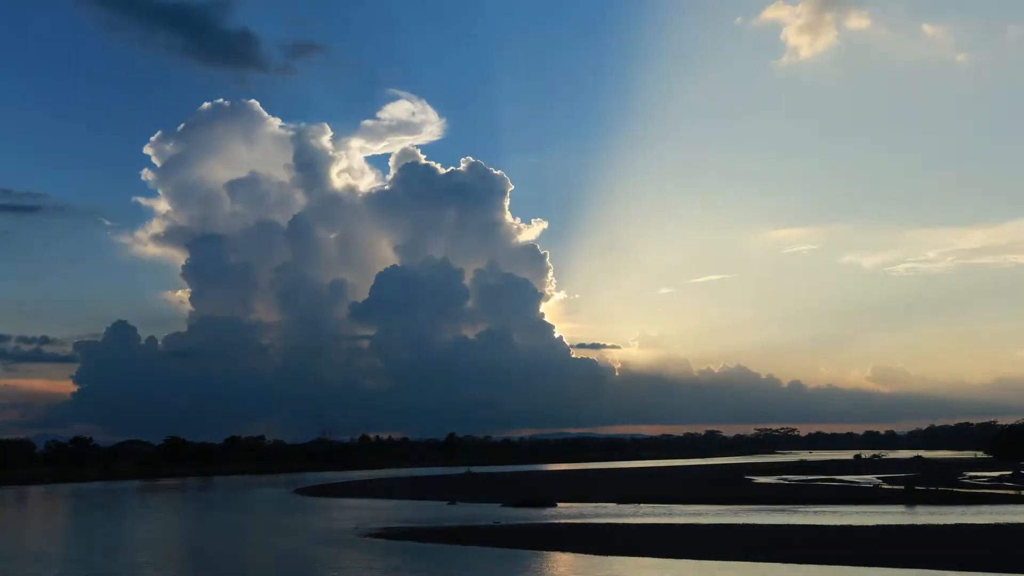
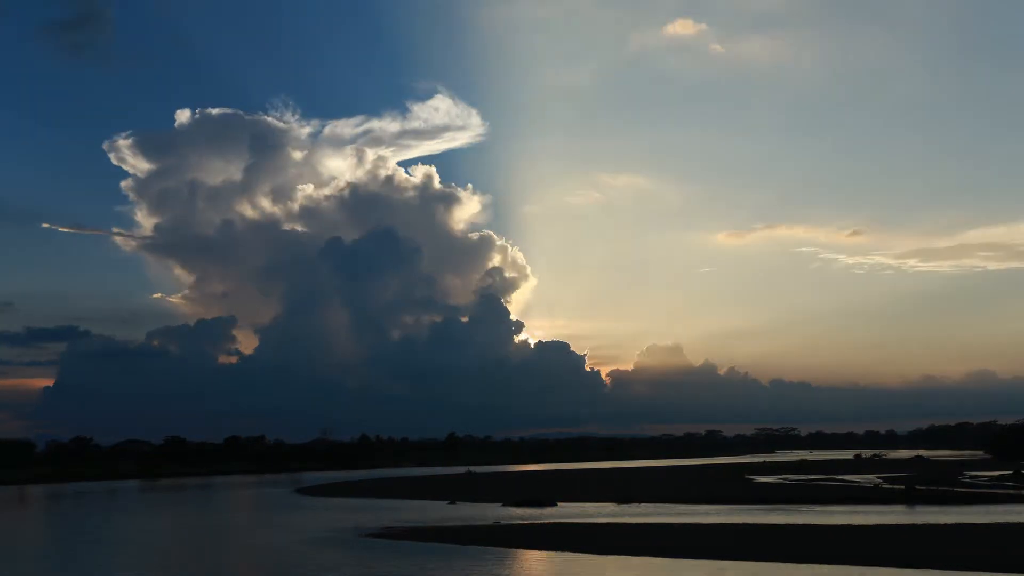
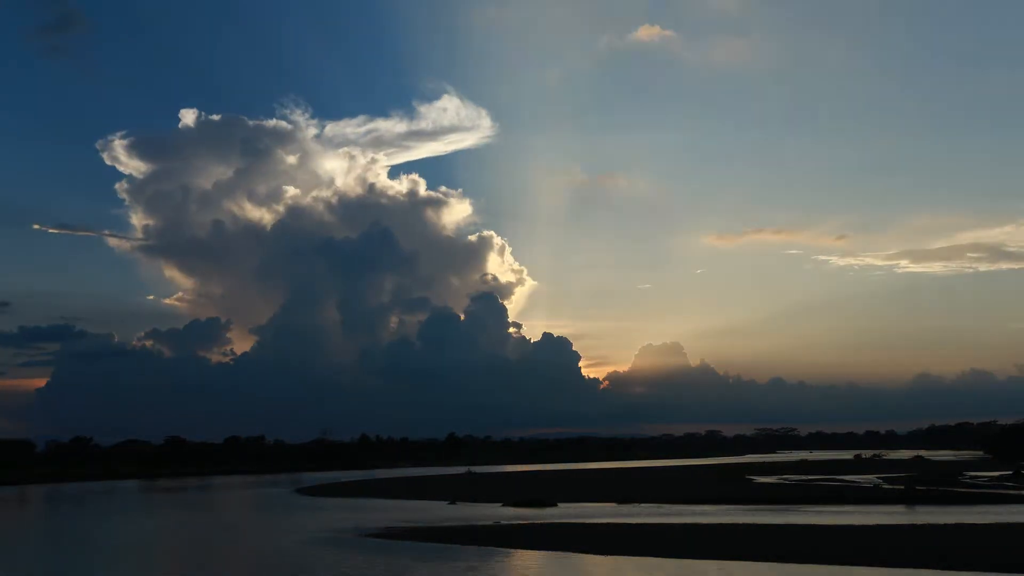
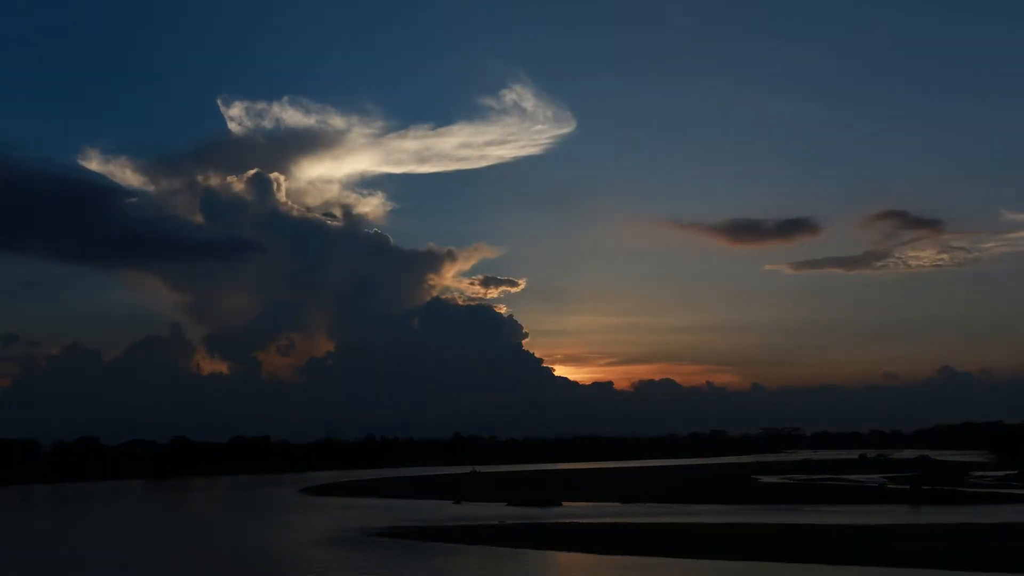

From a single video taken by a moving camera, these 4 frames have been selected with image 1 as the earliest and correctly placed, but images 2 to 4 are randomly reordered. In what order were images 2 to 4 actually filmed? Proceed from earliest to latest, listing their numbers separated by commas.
2, 3, 4
